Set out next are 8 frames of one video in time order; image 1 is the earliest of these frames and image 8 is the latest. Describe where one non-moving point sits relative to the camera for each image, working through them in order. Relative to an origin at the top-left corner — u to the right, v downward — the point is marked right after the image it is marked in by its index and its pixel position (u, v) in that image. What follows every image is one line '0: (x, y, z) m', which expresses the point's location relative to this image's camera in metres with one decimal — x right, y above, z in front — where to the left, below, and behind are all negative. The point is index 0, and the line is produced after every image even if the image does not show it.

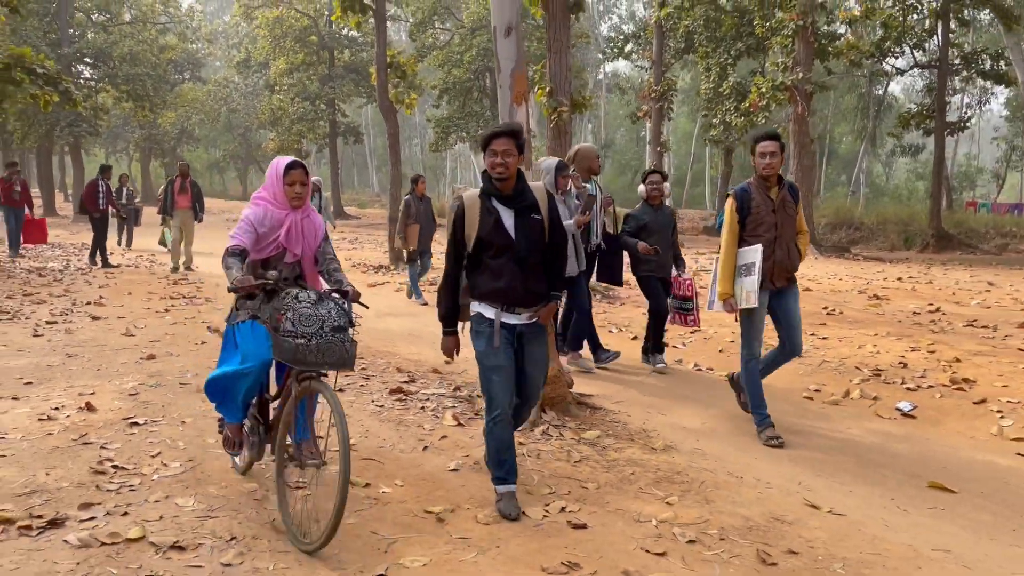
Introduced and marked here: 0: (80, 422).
0: (-2.8, -0.9, +5.5) m
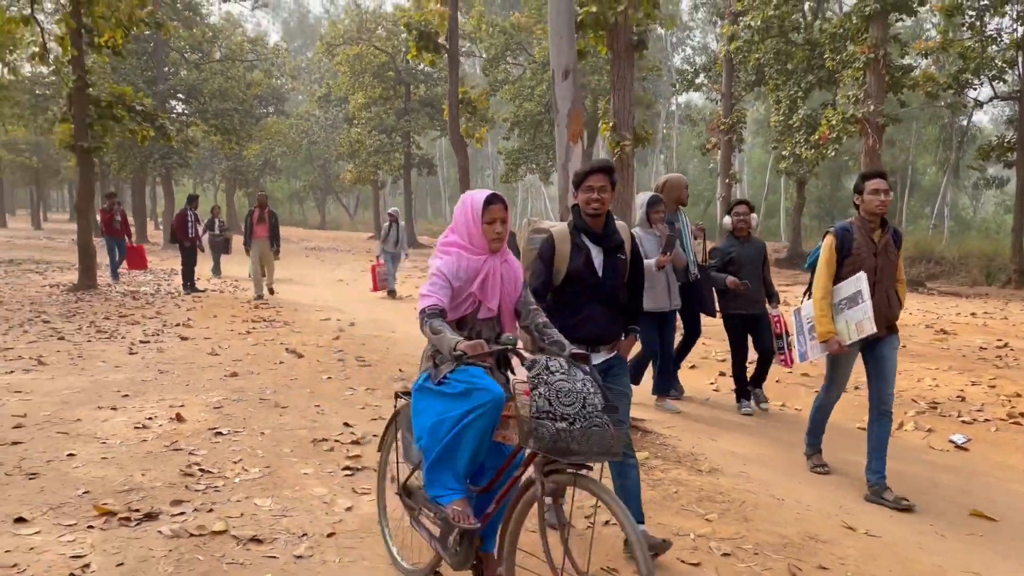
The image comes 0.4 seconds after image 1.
0: (-2.5, -1.0, +6.1) m
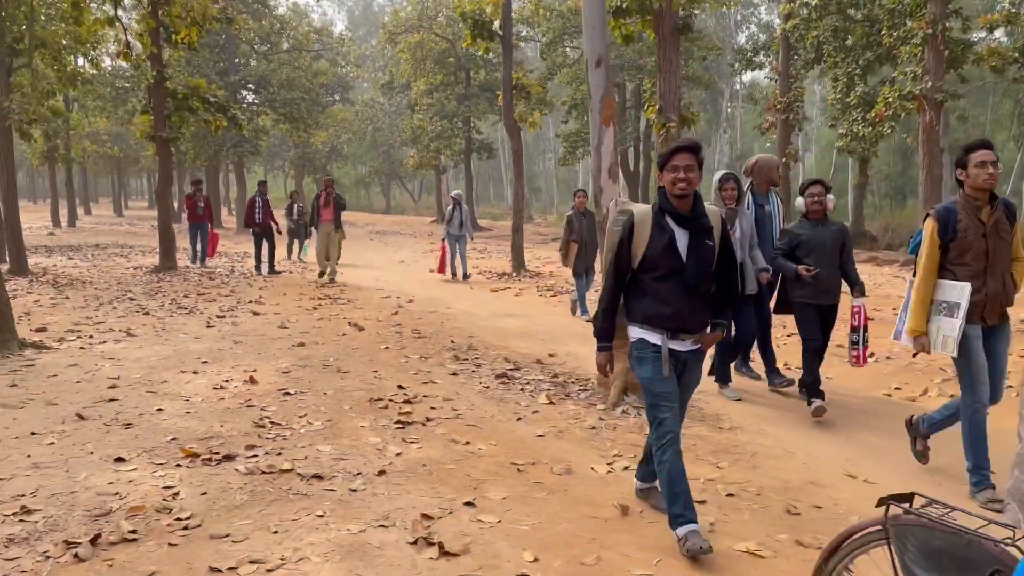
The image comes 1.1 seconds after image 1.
0: (-2.1, -0.8, +6.8) m
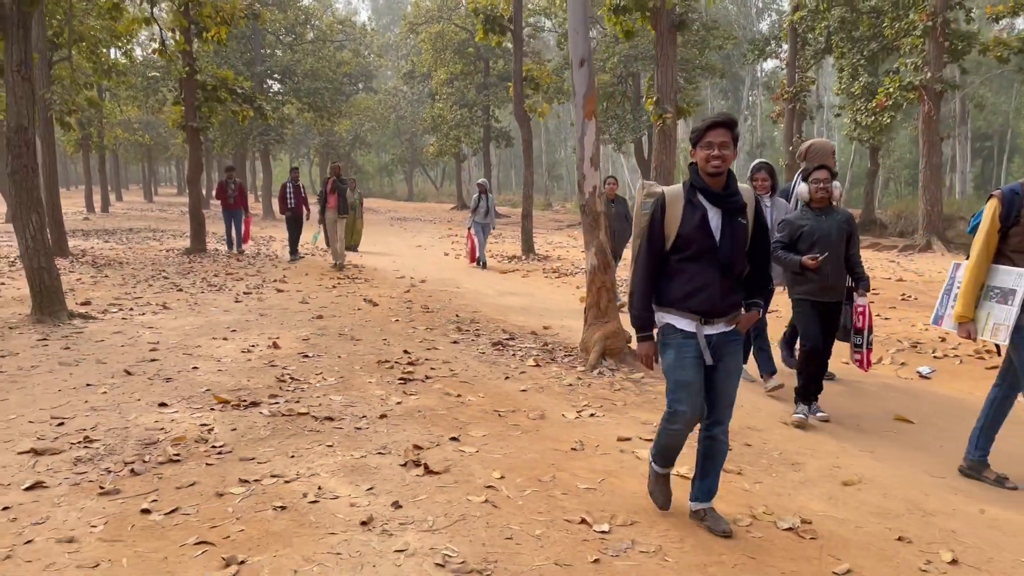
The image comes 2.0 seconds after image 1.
0: (-2.2, -0.6, +7.7) m
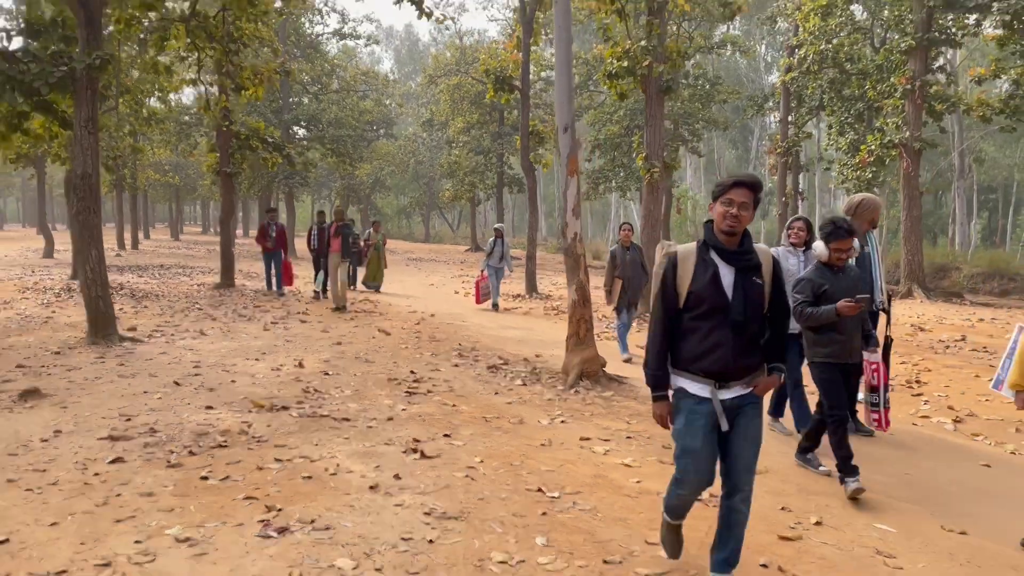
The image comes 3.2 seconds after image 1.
0: (-2.3, -0.9, +8.9) m
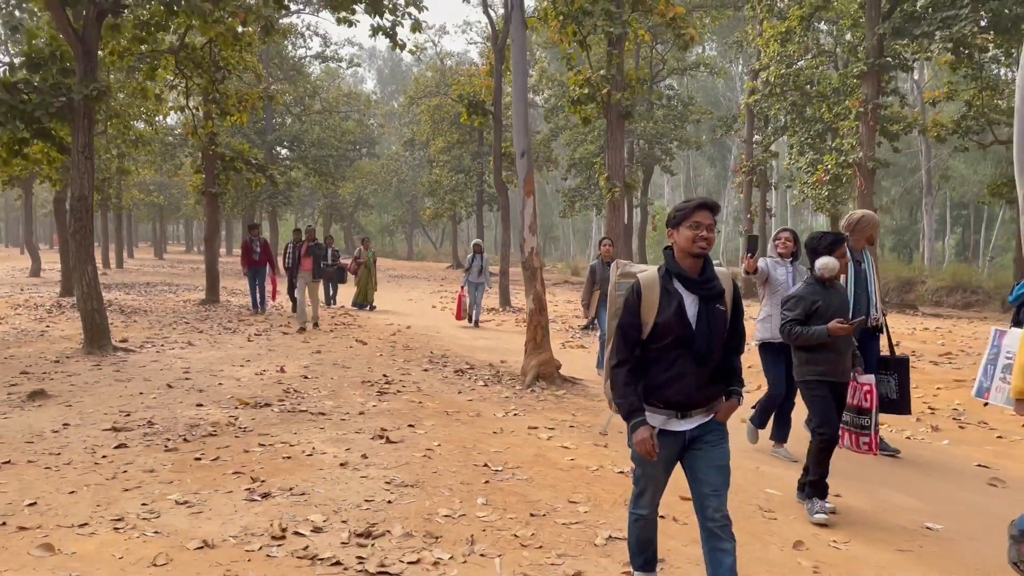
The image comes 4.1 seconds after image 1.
0: (-2.7, -1.0, +9.8) m
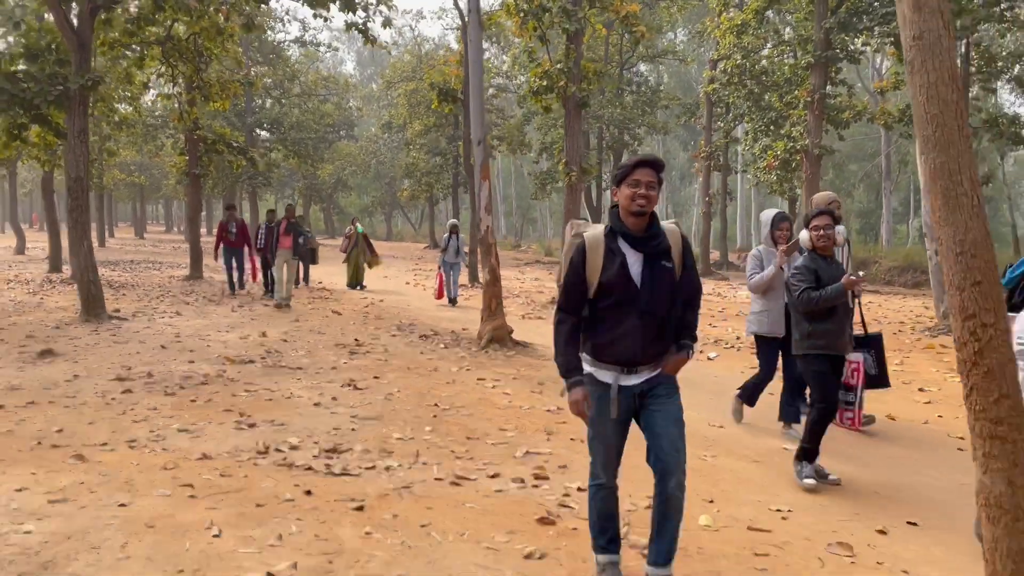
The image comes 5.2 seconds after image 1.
0: (-3.3, -0.7, +10.9) m
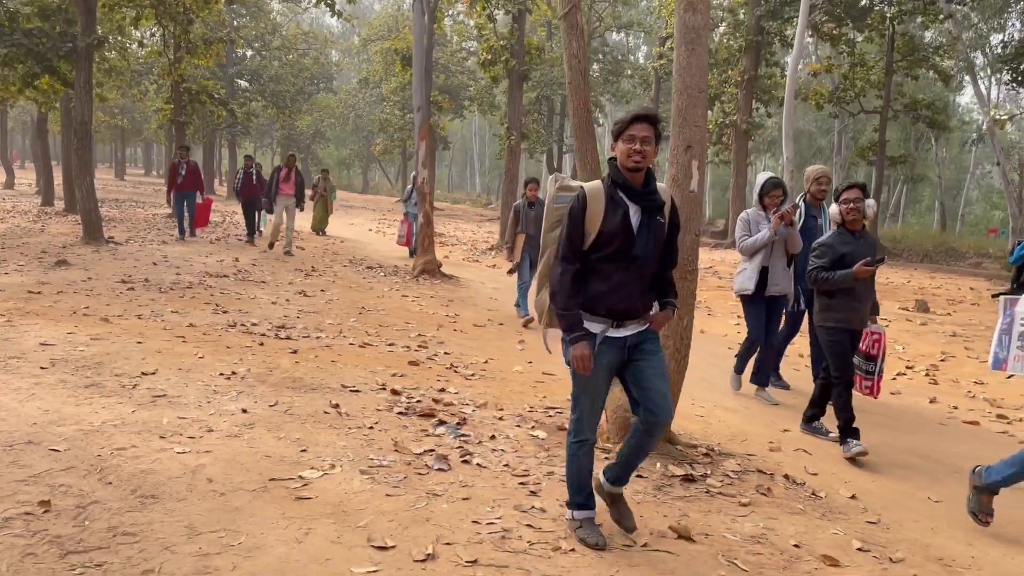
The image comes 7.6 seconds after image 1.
0: (-4.4, +0.4, +13.3) m
